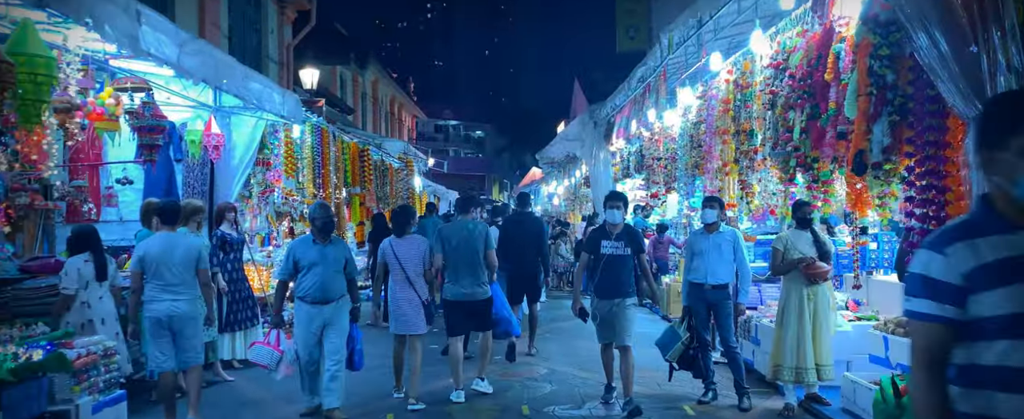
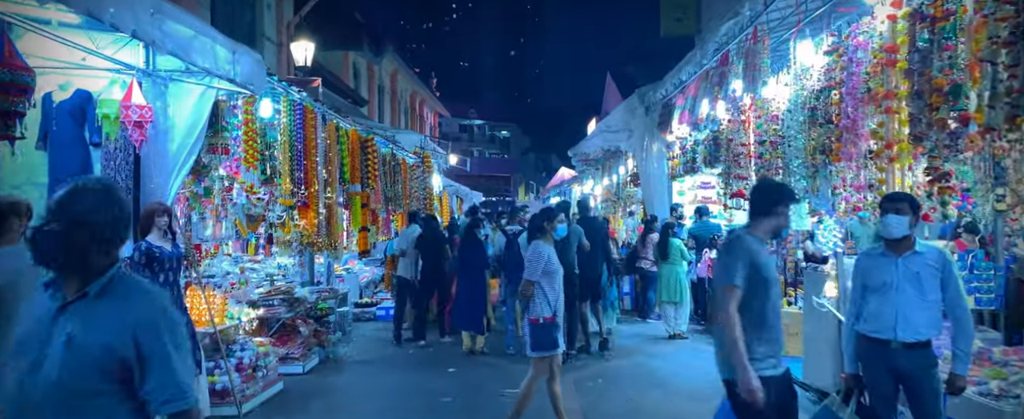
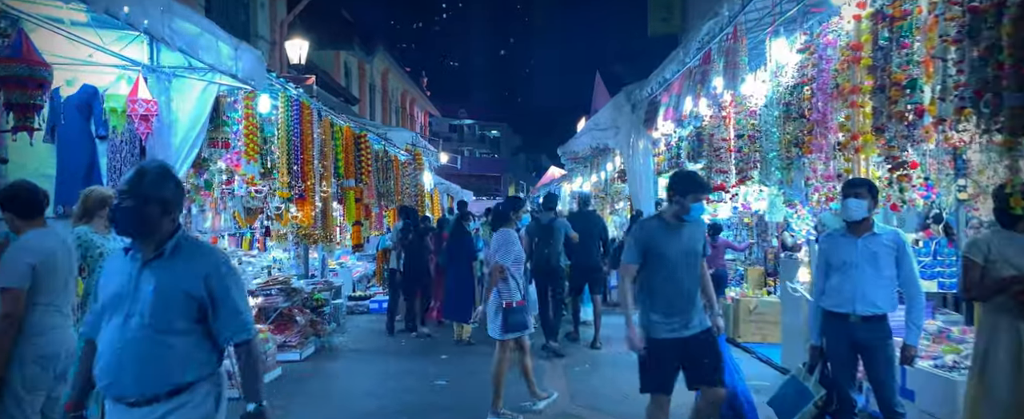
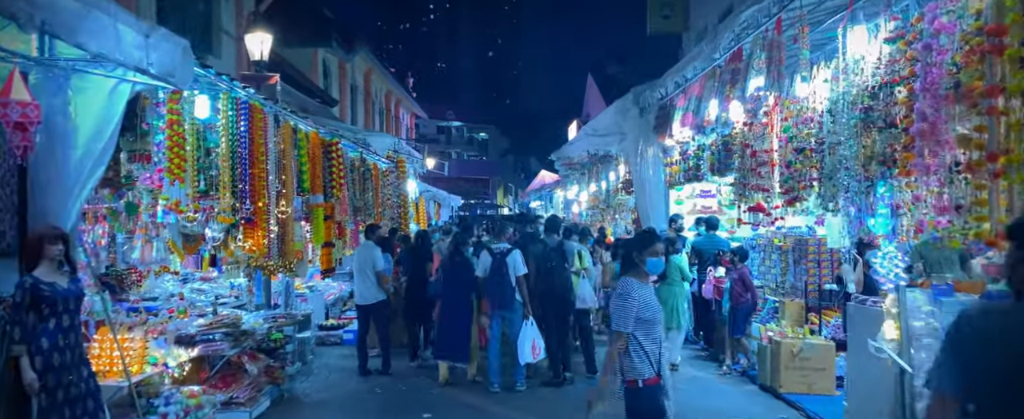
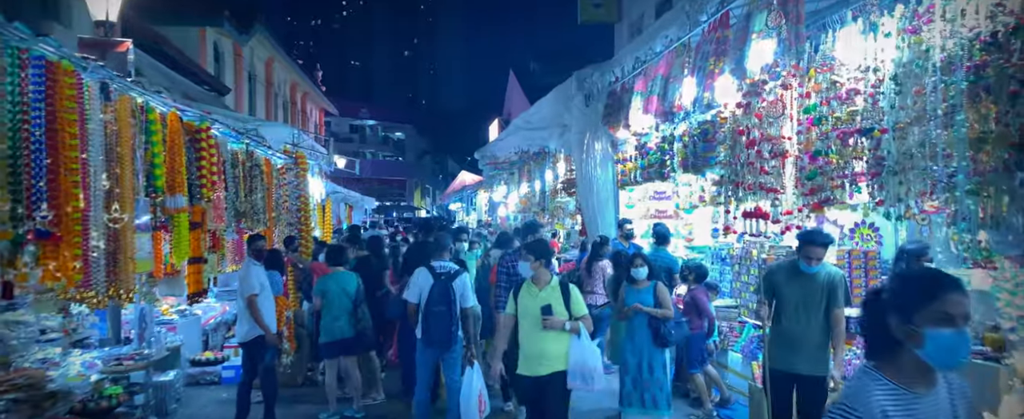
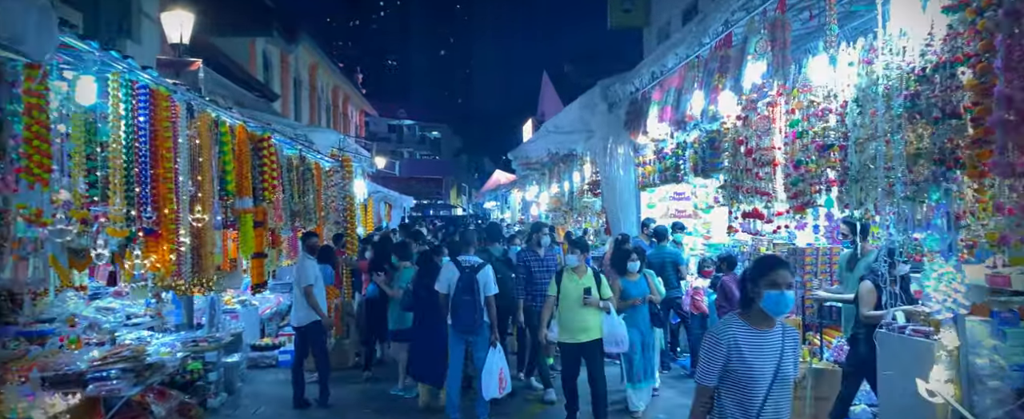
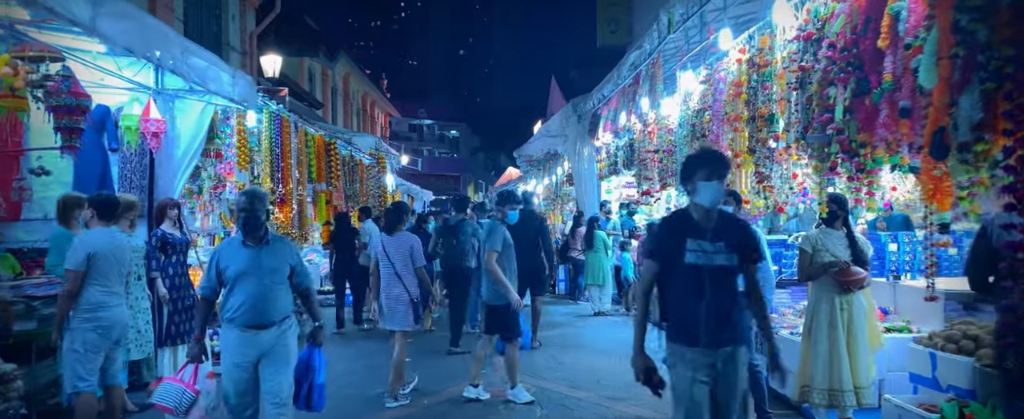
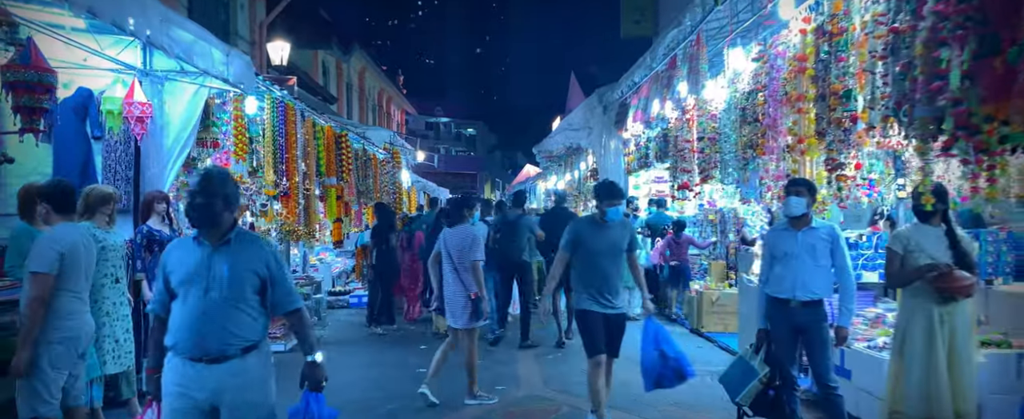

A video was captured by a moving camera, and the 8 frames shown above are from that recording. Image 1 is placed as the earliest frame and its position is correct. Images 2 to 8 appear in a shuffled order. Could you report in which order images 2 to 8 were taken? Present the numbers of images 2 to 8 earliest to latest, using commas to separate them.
7, 8, 3, 2, 4, 6, 5
